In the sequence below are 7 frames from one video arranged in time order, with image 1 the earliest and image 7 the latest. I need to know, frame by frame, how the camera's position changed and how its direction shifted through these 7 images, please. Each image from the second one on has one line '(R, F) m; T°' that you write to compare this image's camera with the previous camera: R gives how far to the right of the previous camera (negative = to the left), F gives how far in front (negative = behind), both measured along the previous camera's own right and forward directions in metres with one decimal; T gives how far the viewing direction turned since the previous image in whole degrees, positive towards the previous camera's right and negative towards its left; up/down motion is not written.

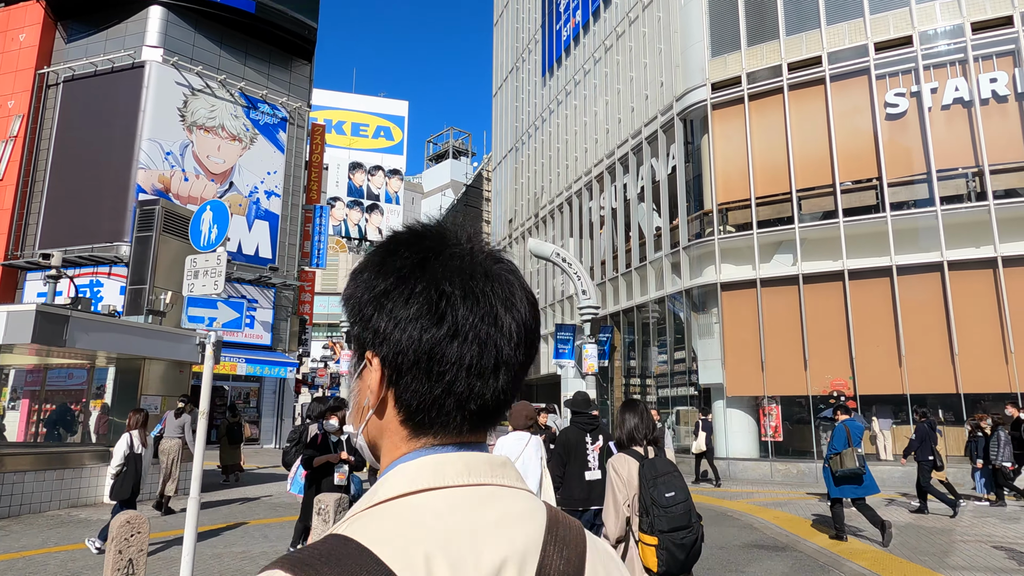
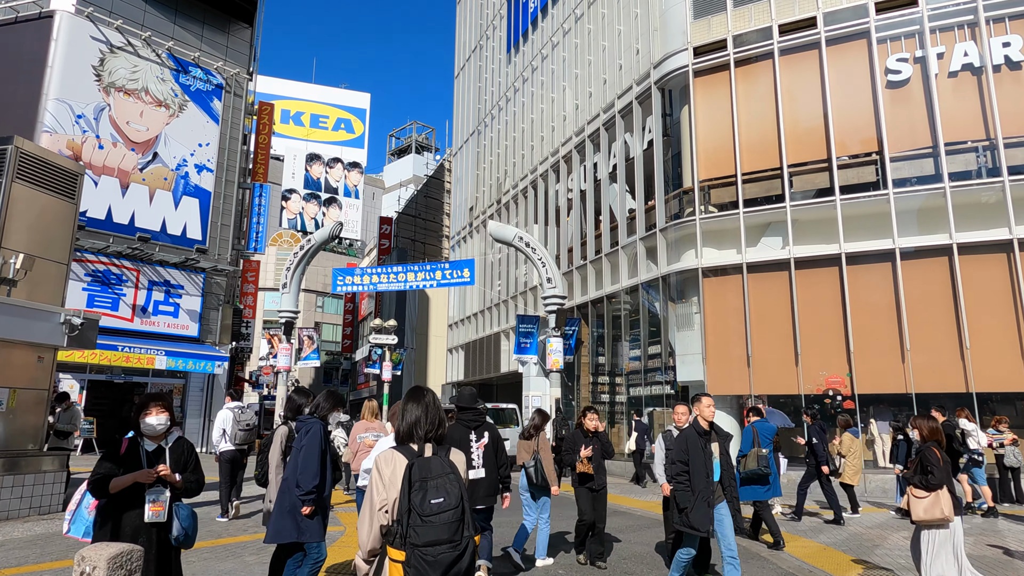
(+0.2, +2.2) m; +3°
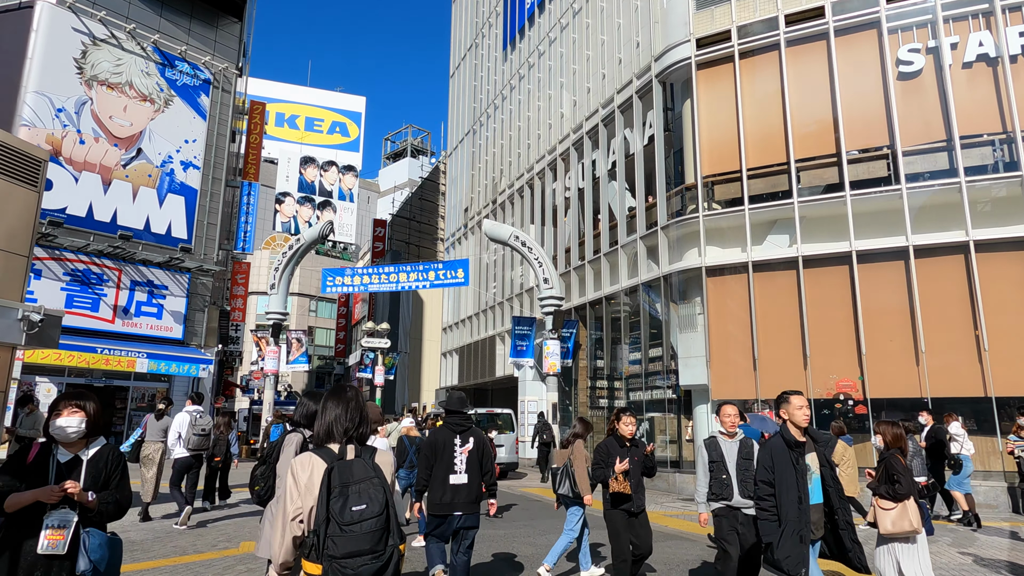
(0.0, +0.7) m; 0°
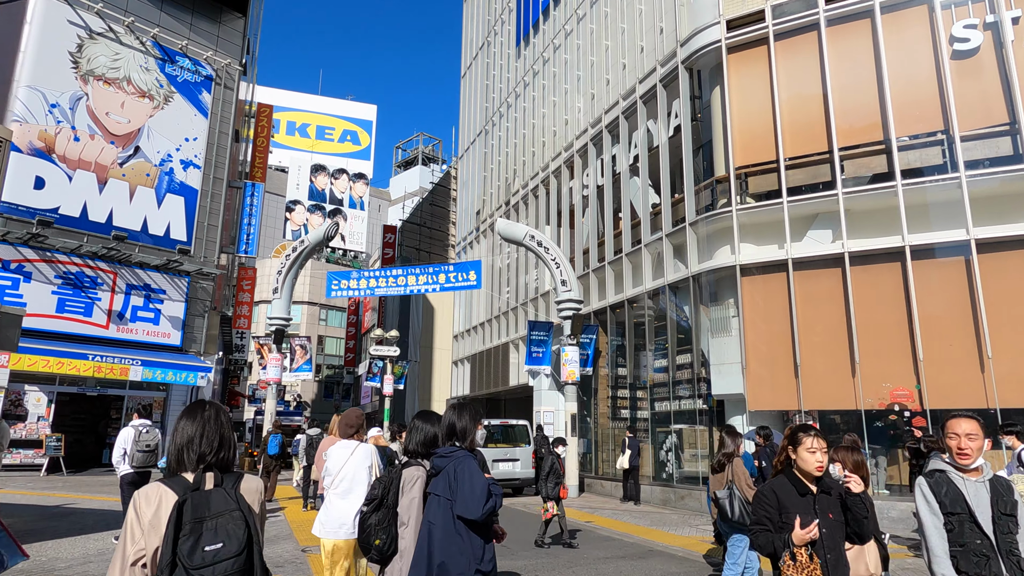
(-0.1, +1.2) m; -1°
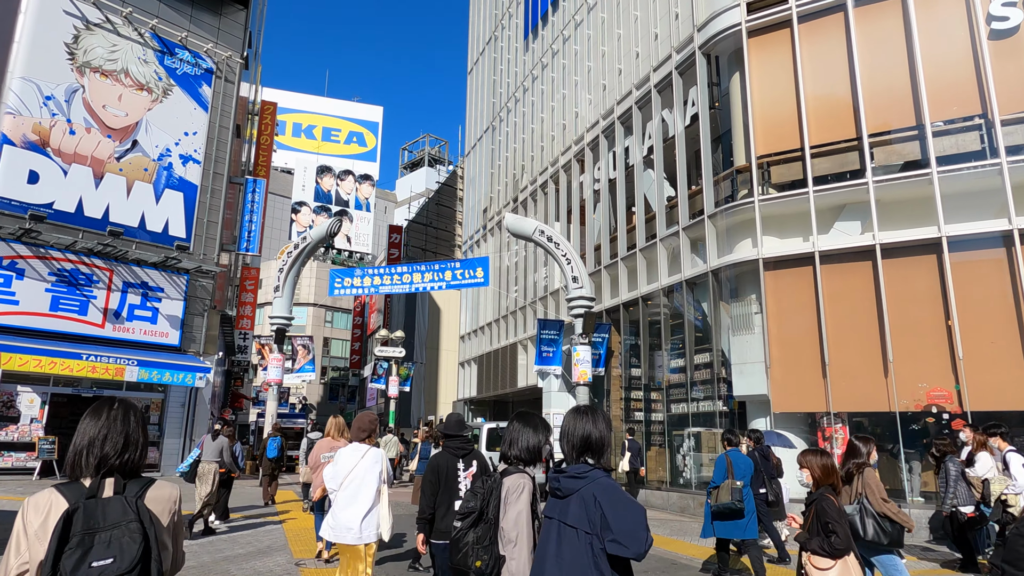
(-0.1, +0.7) m; -1°
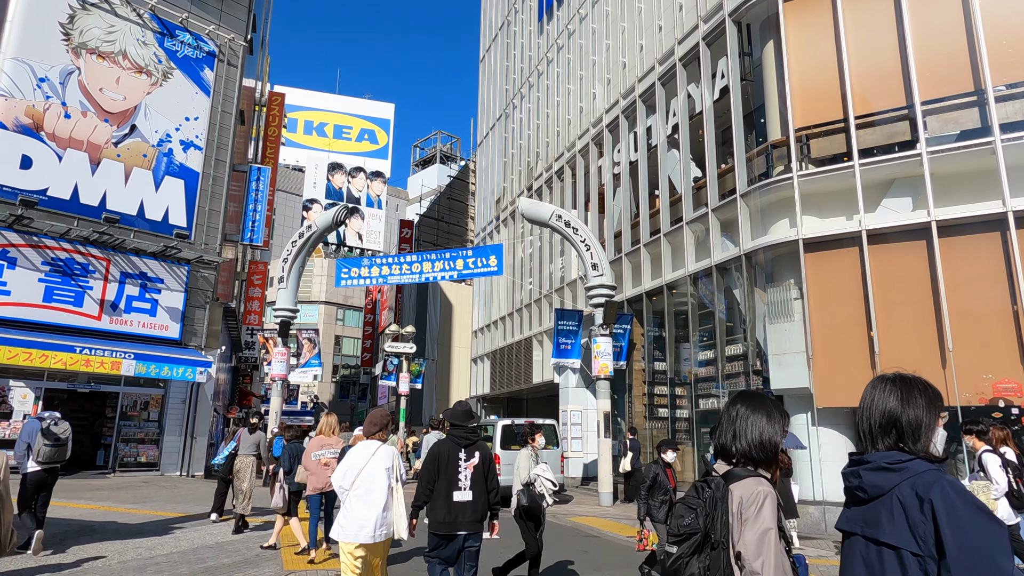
(-0.1, +1.0) m; -1°
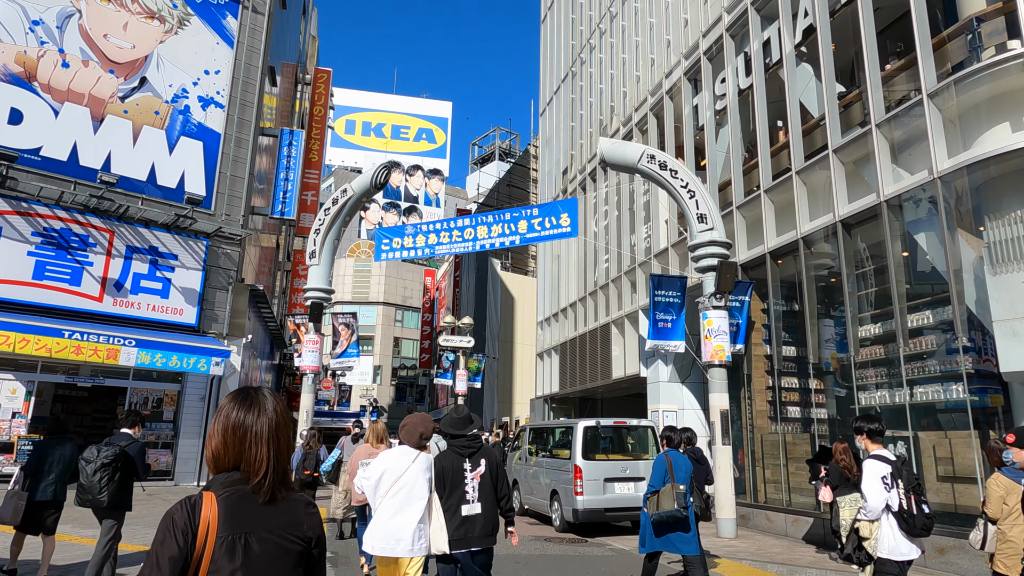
(-0.4, +3.6) m; -5°
